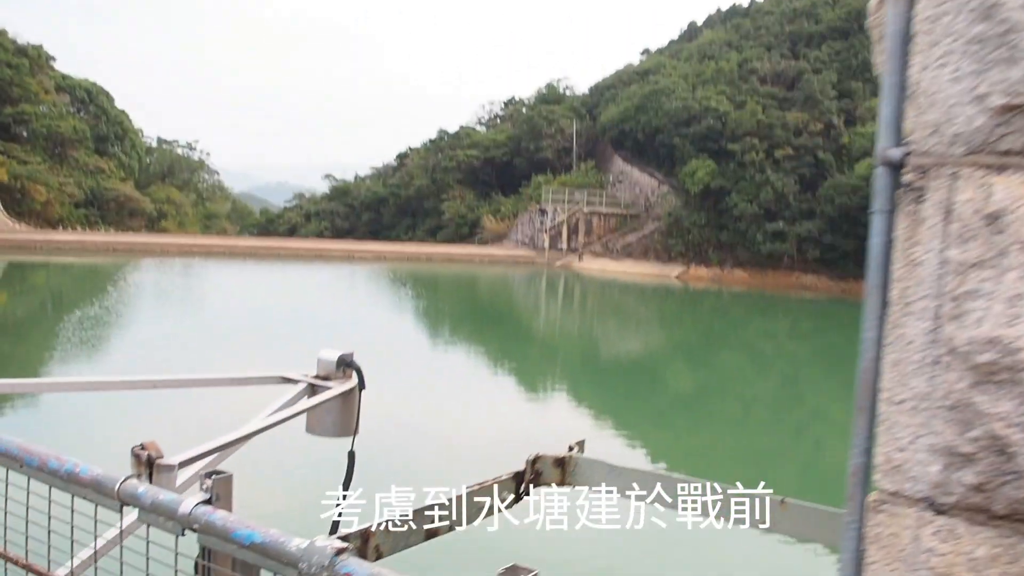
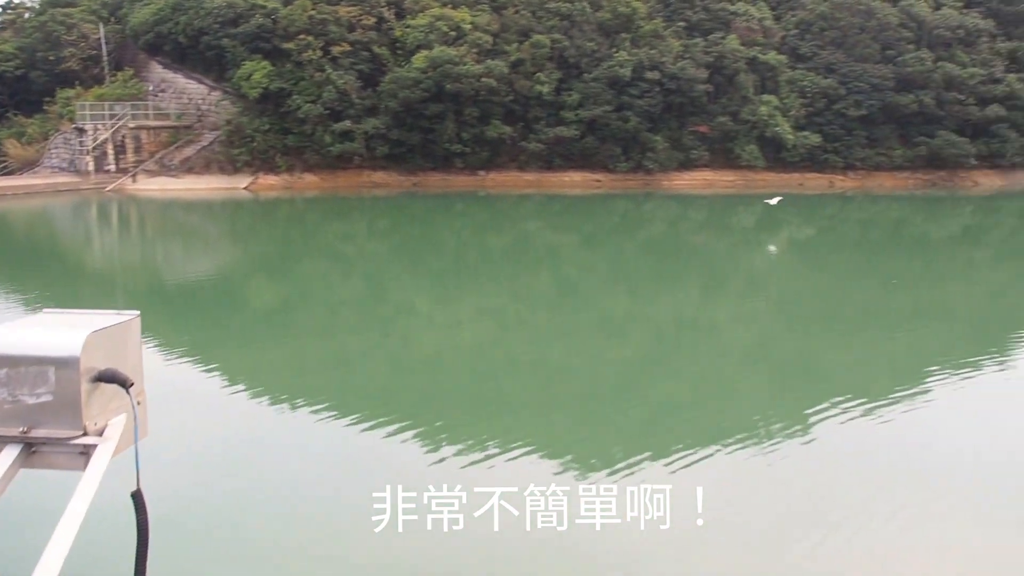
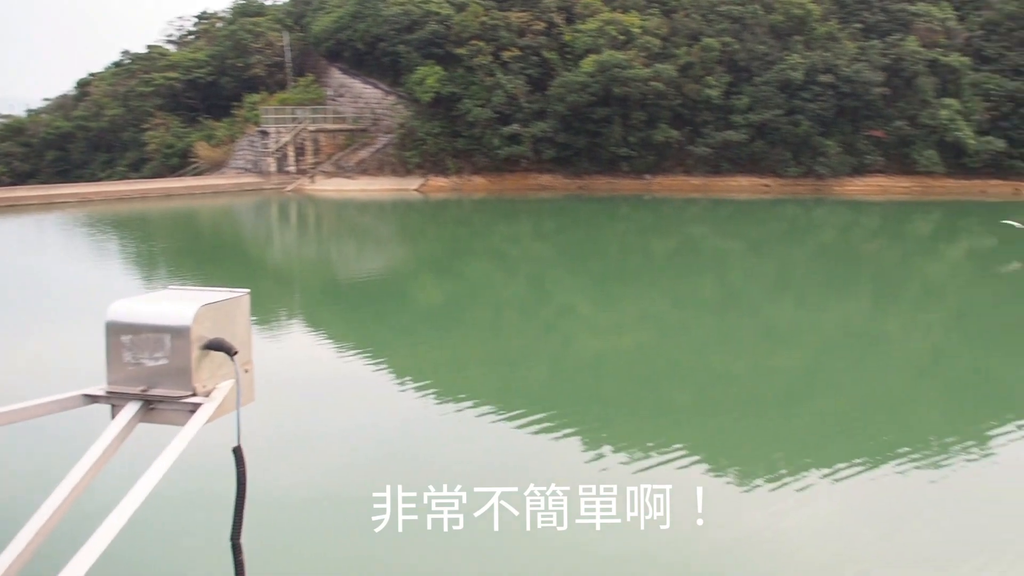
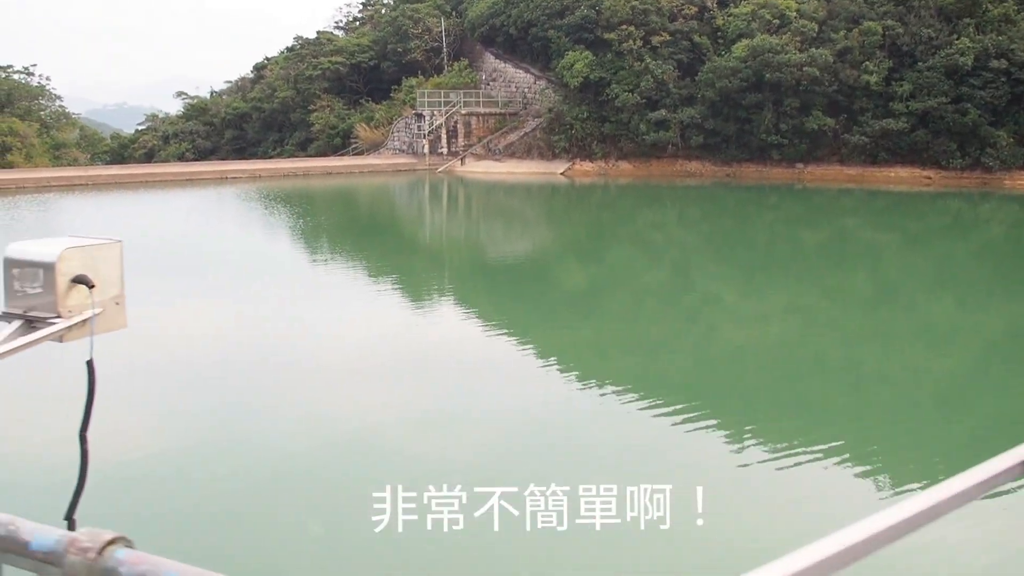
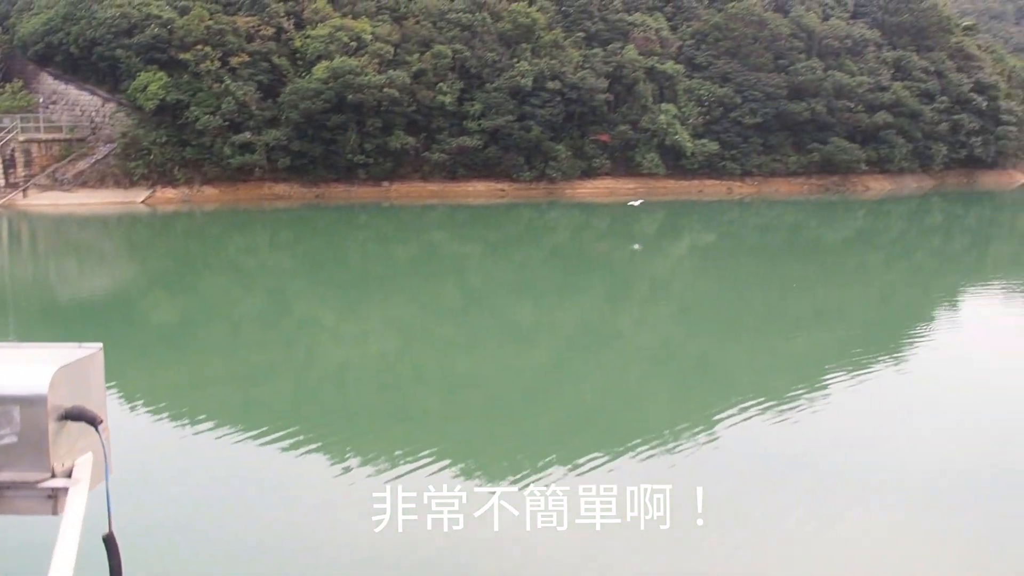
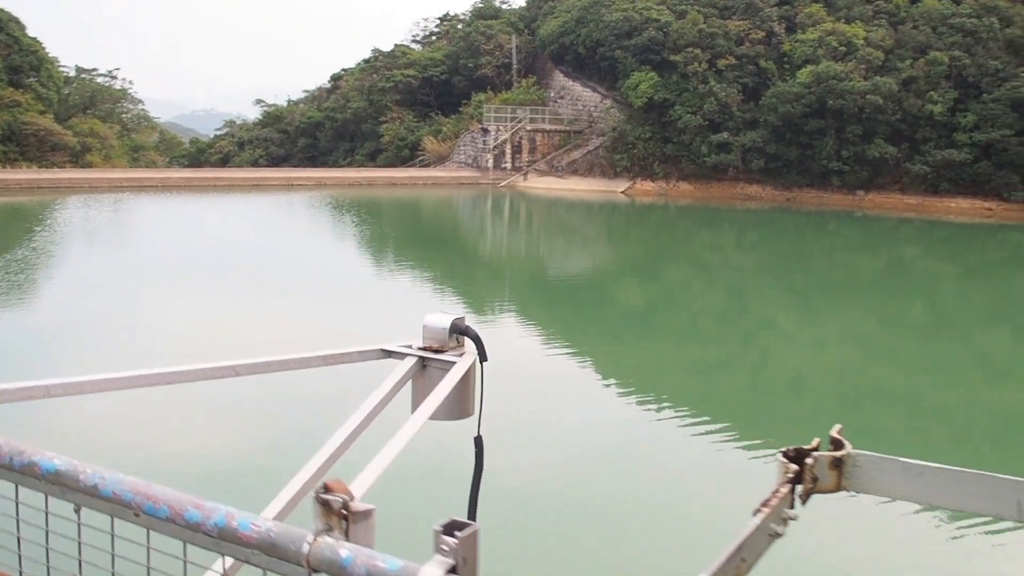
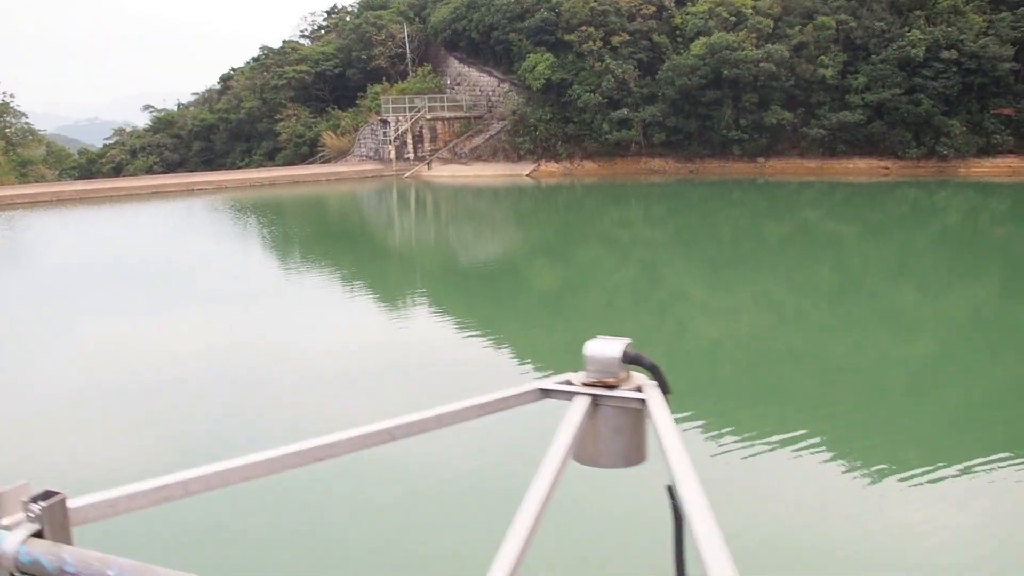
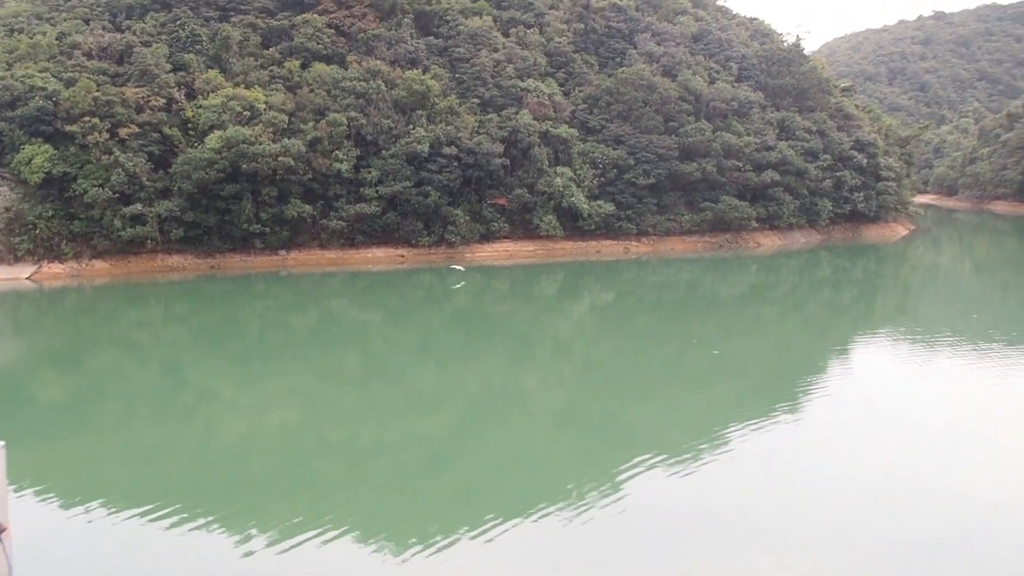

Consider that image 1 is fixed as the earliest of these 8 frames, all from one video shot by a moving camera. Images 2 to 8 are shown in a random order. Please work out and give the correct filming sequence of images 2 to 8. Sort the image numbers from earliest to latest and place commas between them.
6, 7, 4, 3, 2, 5, 8
